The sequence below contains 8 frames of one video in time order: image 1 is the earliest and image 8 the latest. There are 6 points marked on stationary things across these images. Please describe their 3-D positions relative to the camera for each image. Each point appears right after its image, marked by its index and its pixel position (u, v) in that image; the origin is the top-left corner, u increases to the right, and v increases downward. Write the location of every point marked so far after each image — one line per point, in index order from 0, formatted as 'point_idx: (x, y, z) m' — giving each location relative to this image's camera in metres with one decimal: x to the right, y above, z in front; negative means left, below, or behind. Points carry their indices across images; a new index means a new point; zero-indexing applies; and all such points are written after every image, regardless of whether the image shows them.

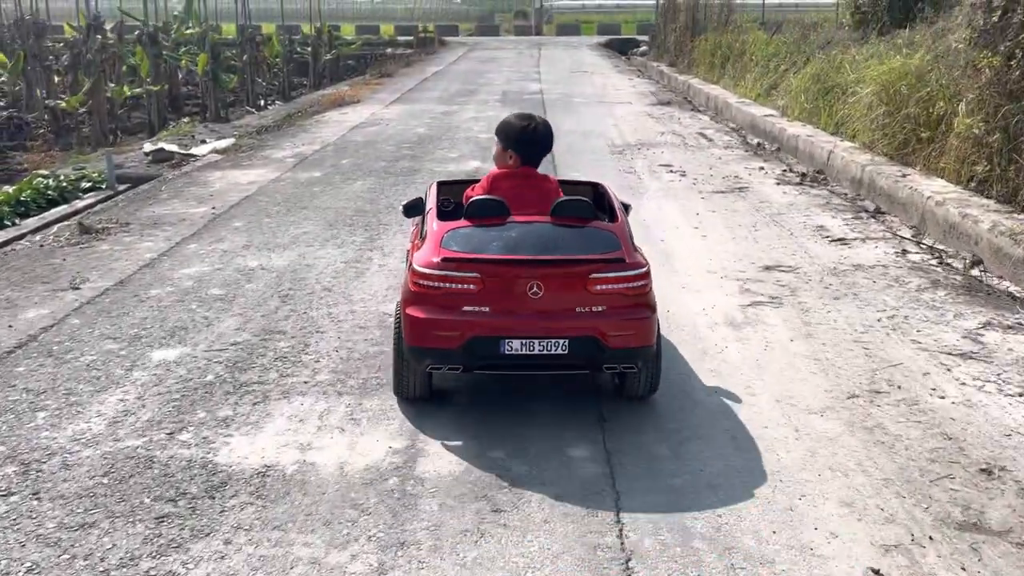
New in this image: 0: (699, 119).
0: (+3.7, +3.4, +17.5) m
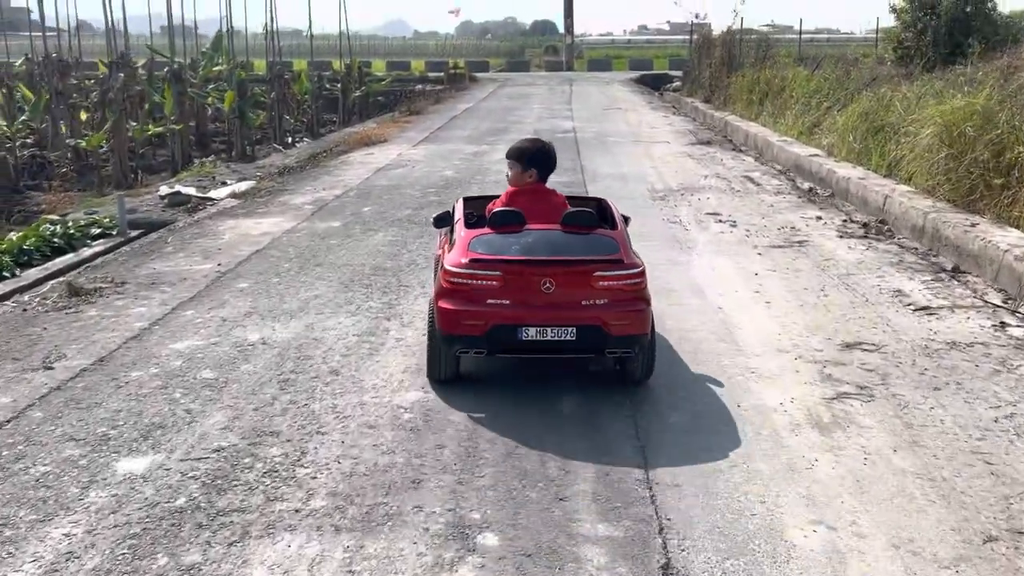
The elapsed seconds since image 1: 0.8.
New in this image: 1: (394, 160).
0: (+4.3, +2.4, +16.6) m
1: (-2.2, +2.3, +16.2) m
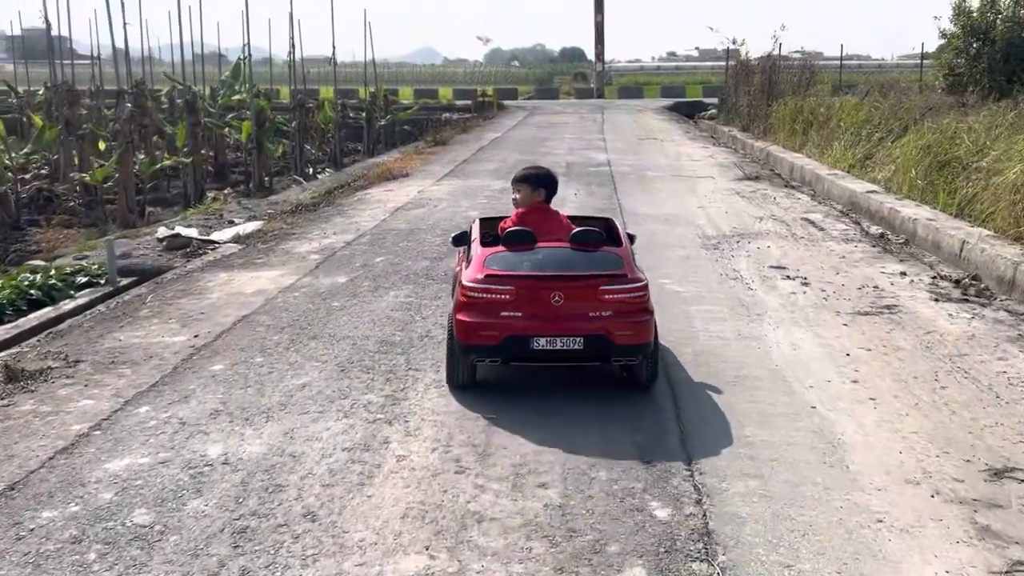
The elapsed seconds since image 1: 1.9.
0: (+4.8, +1.5, +15.0) m
1: (-1.6, +1.5, +14.9) m
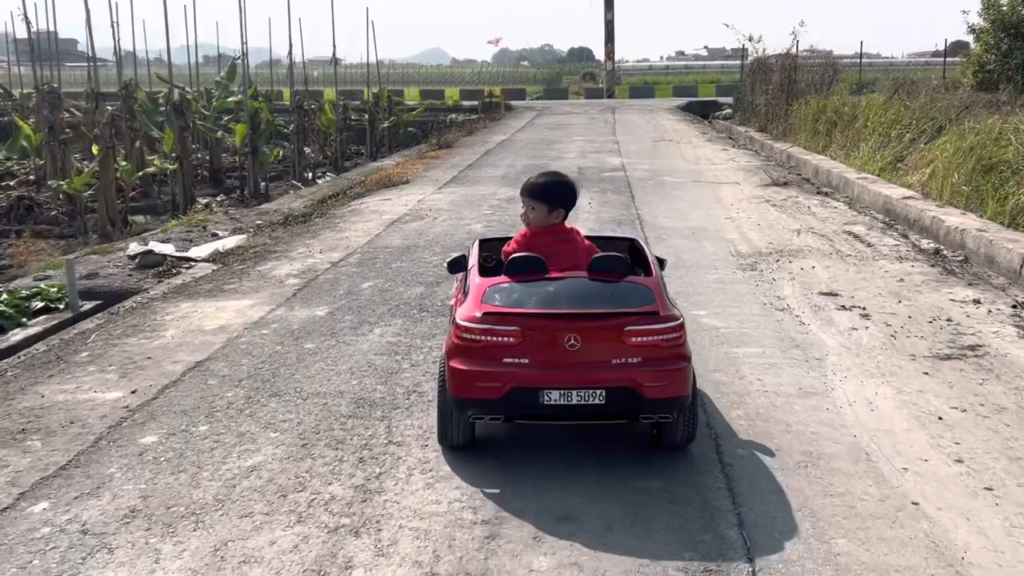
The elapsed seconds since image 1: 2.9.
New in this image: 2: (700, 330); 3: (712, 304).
0: (+4.9, +1.3, +13.7) m
1: (-1.5, +1.2, +13.6) m
2: (+1.5, -0.3, +7.0) m
3: (+1.8, -0.1, +7.8) m
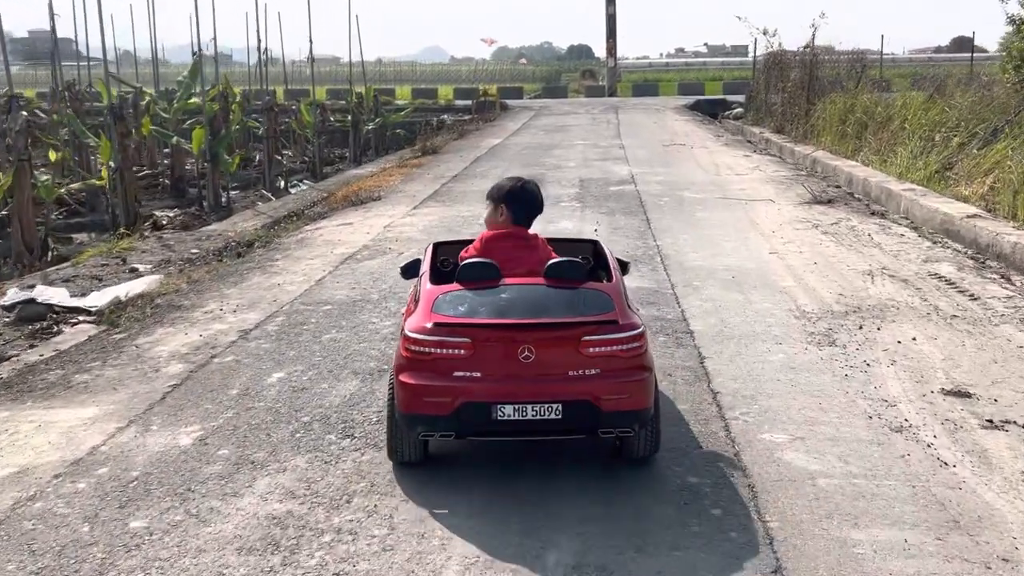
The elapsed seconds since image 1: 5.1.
0: (+4.8, +0.7, +11.0) m
1: (-1.7, +0.6, +10.9) m
2: (+1.3, -1.0, +4.4) m
3: (+1.6, -0.7, +5.1) m
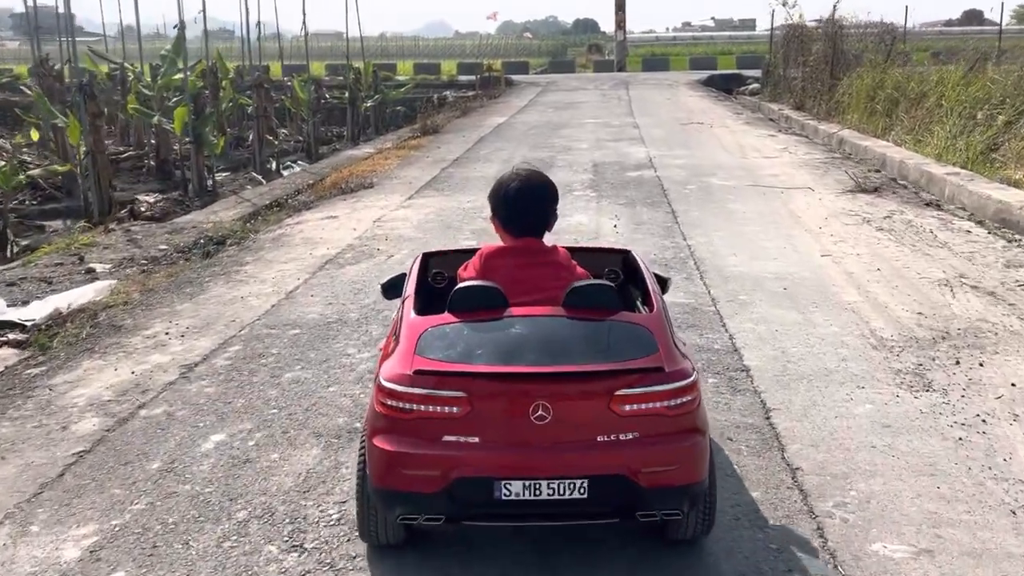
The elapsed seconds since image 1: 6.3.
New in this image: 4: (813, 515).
0: (+4.8, +0.6, +9.5) m
1: (-1.6, +0.6, +9.5) m
2: (+1.4, -1.2, +3.0) m
3: (+1.7, -1.0, +3.8) m
4: (+1.3, -1.0, +3.8) m
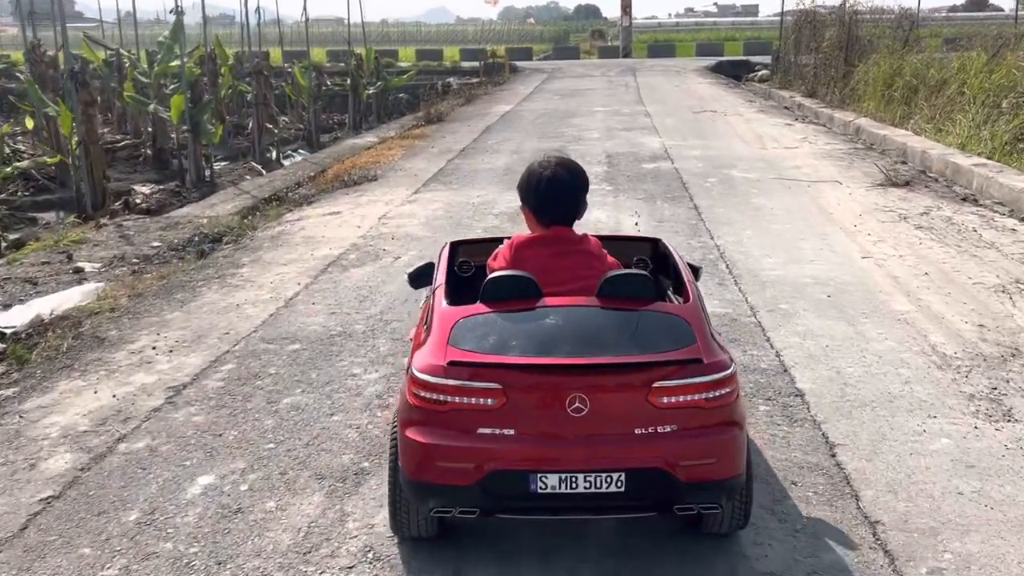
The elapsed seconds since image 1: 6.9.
0: (+5.0, +0.6, +8.9) m
1: (-1.5, +0.5, +8.9) m
2: (+1.5, -1.3, +2.4) m
3: (+1.8, -1.1, +3.2) m
4: (+1.4, -1.1, +3.2) m
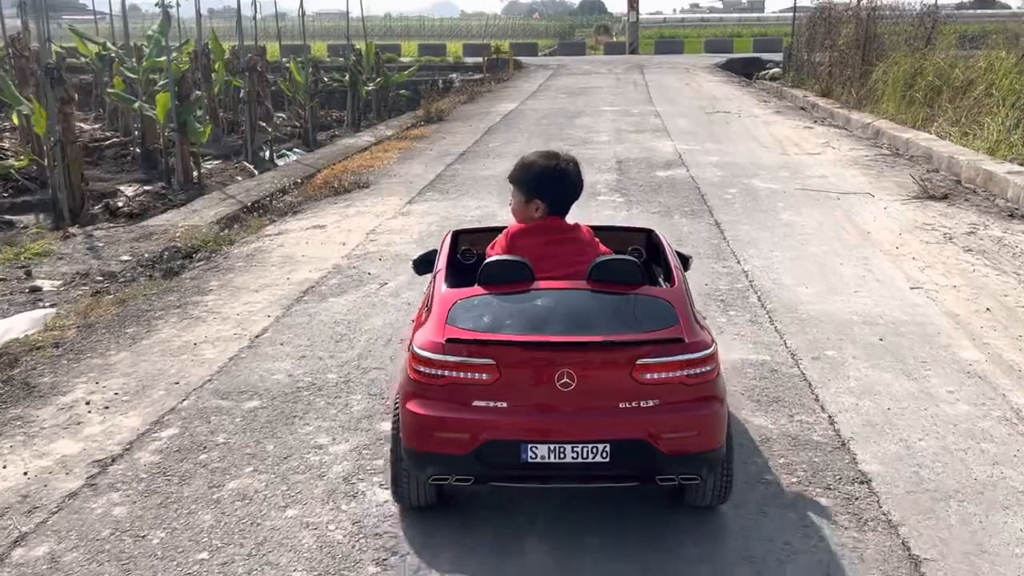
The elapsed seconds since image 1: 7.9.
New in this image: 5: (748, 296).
0: (+5.0, +0.3, +8.0) m
1: (-1.4, +0.3, +8.0) m
2: (+1.5, -1.6, +1.5) m
3: (+1.8, -1.3, +2.3) m
4: (+1.4, -1.3, +2.3) m
5: (+1.7, -0.1, +6.6) m
